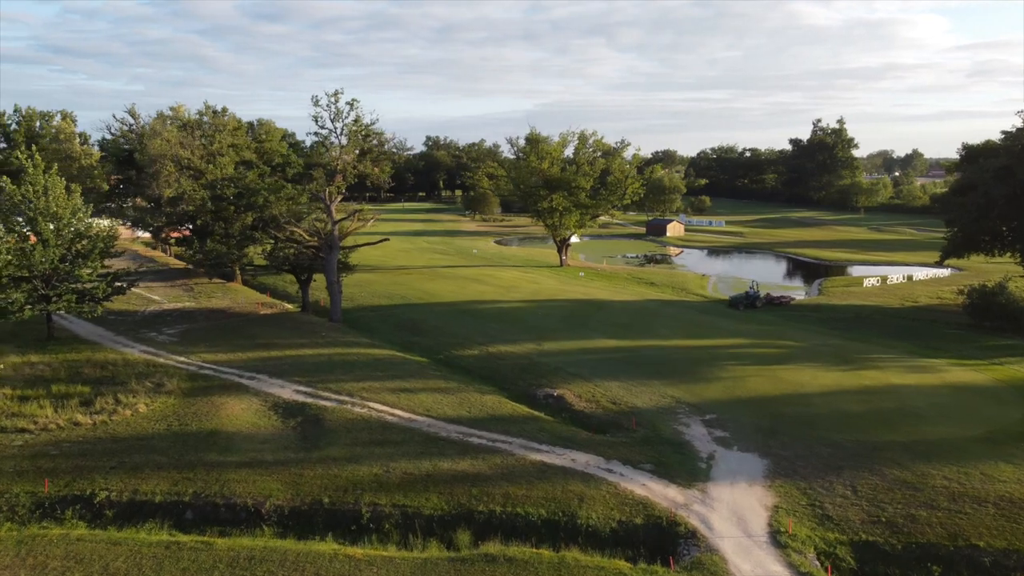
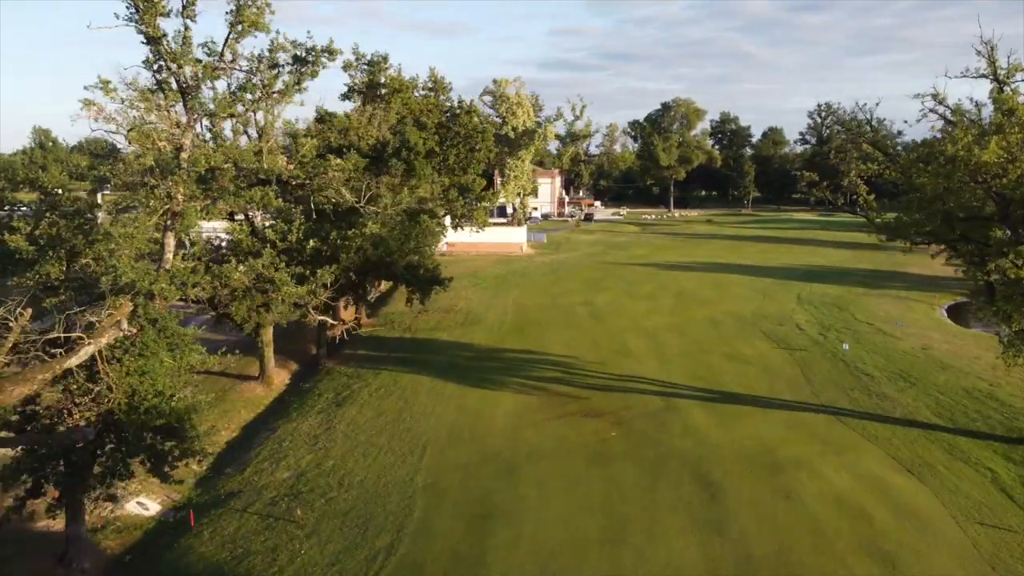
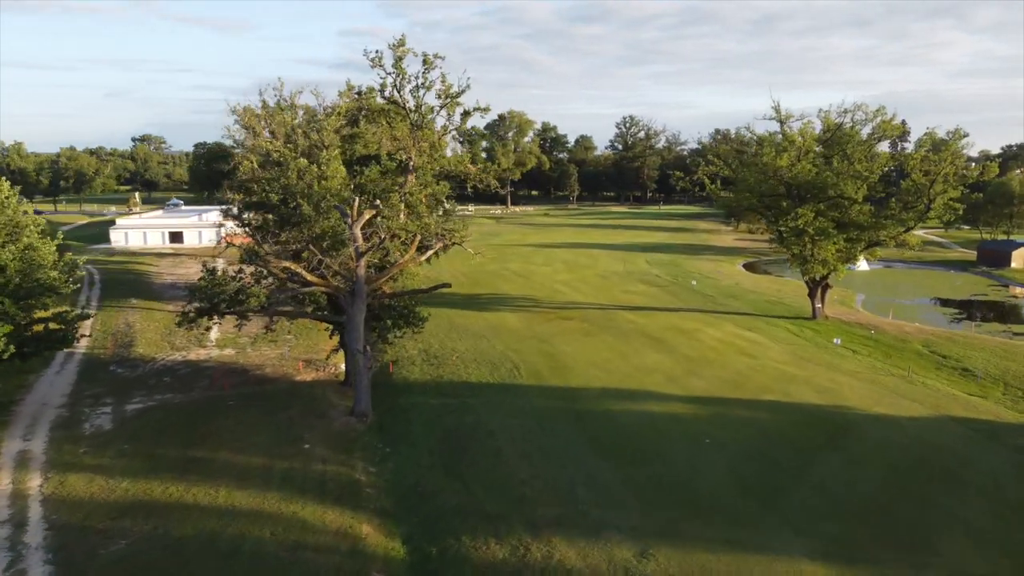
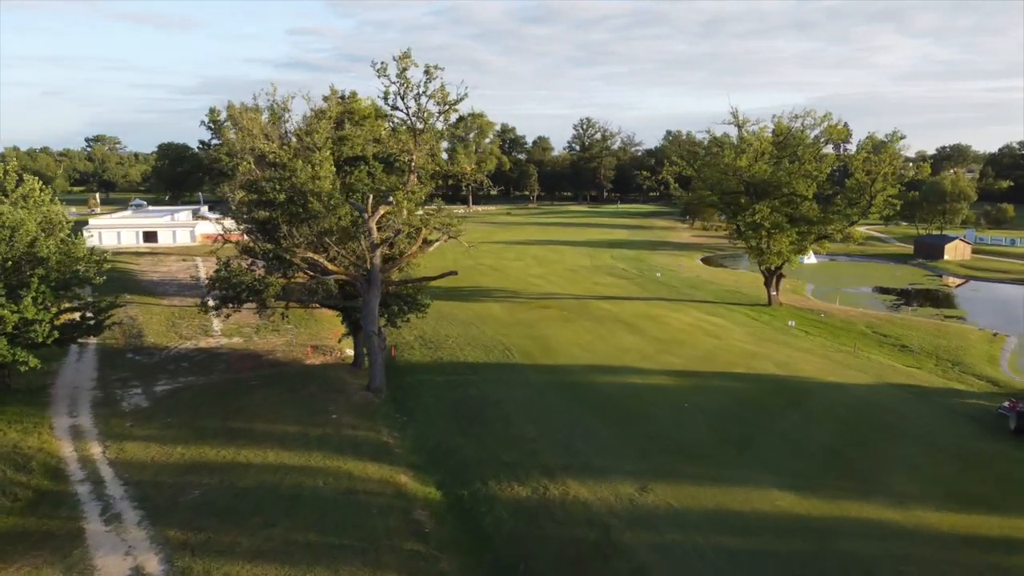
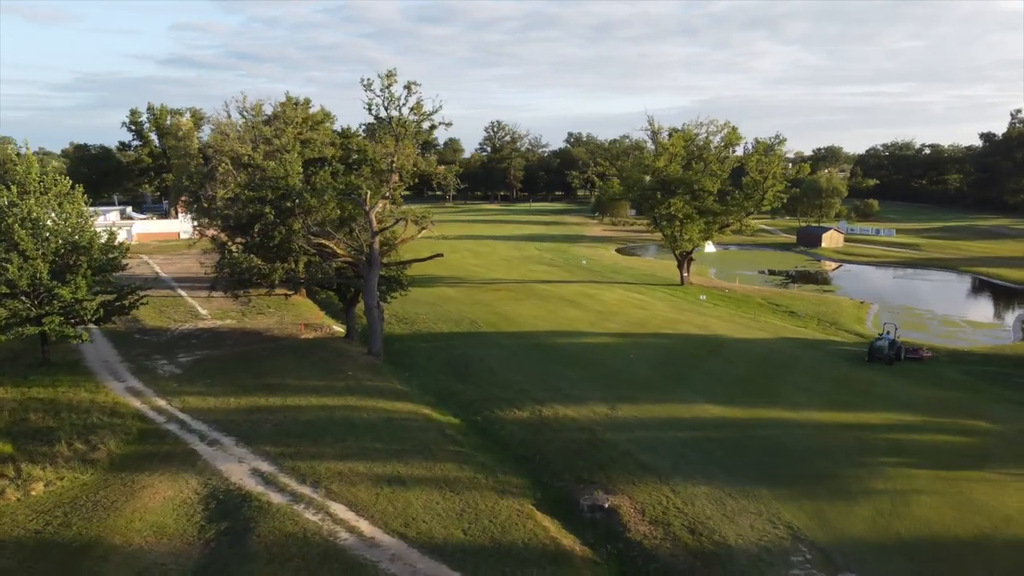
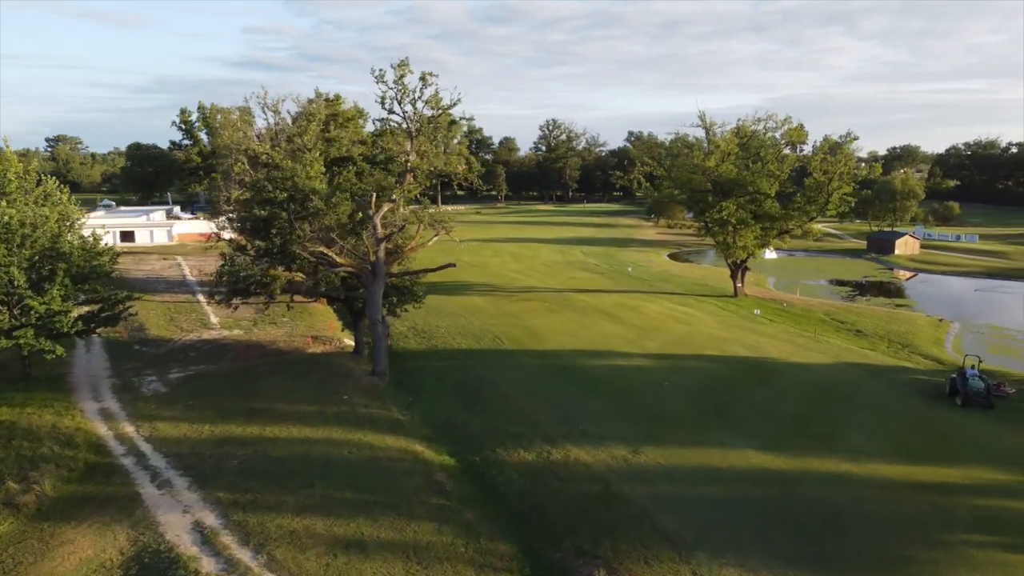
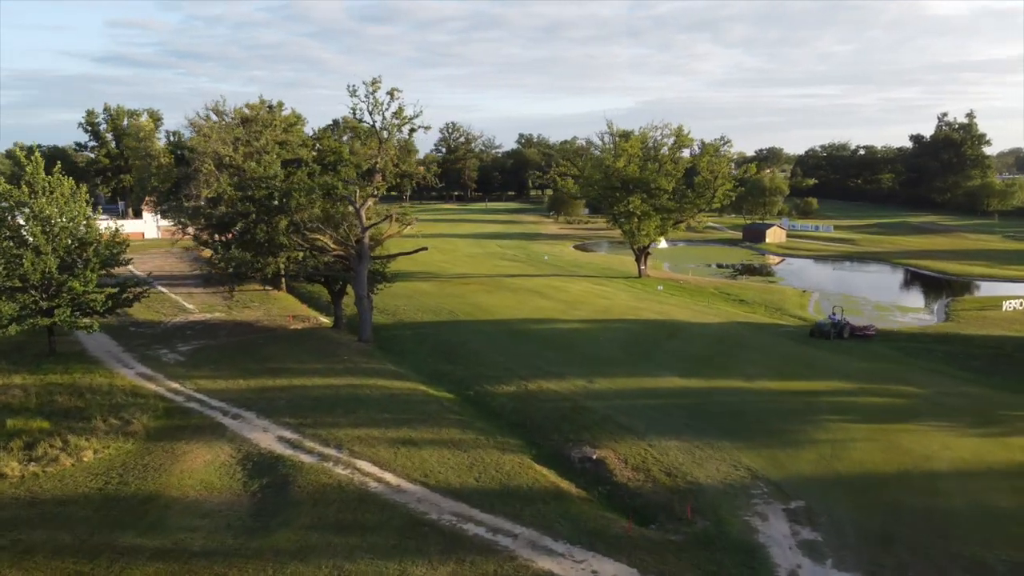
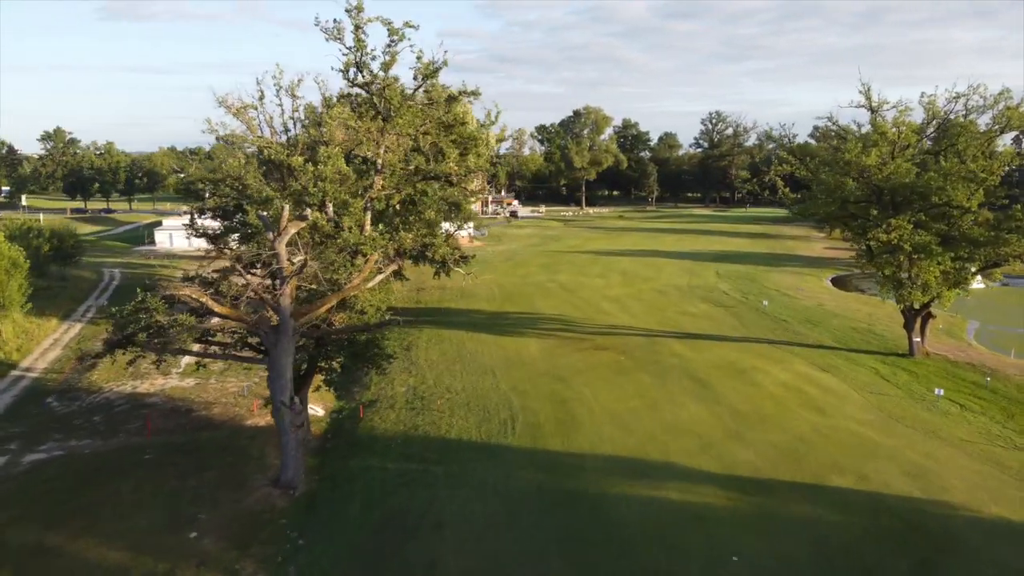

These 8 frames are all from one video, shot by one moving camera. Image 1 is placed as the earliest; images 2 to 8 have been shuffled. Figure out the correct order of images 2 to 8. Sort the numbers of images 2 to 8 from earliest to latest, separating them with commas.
7, 5, 6, 4, 3, 8, 2
